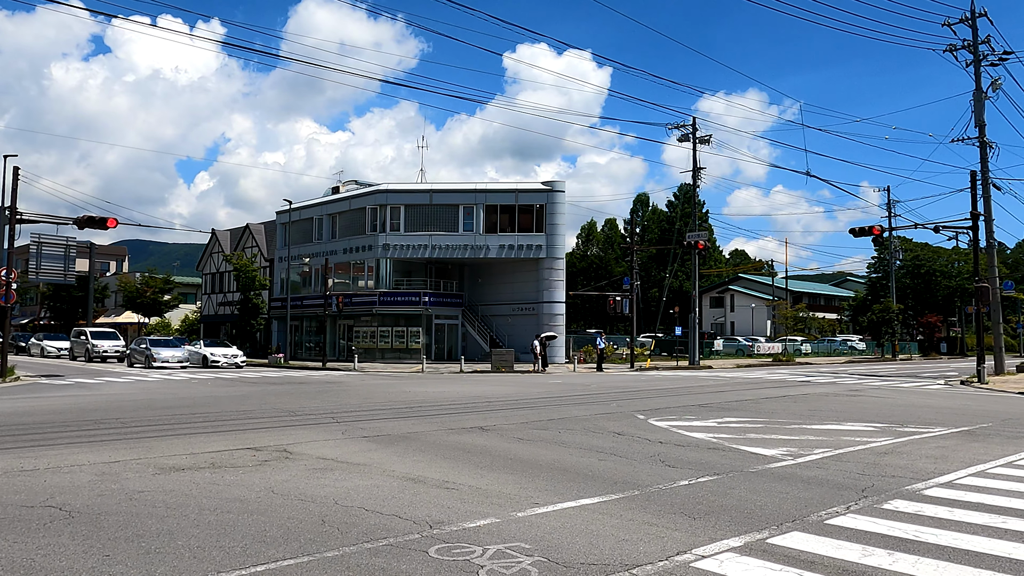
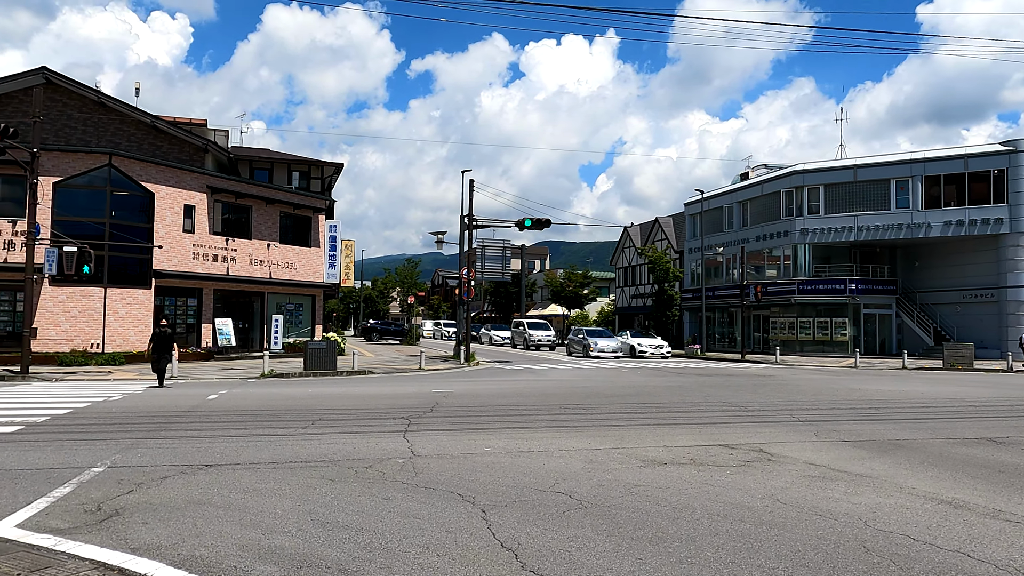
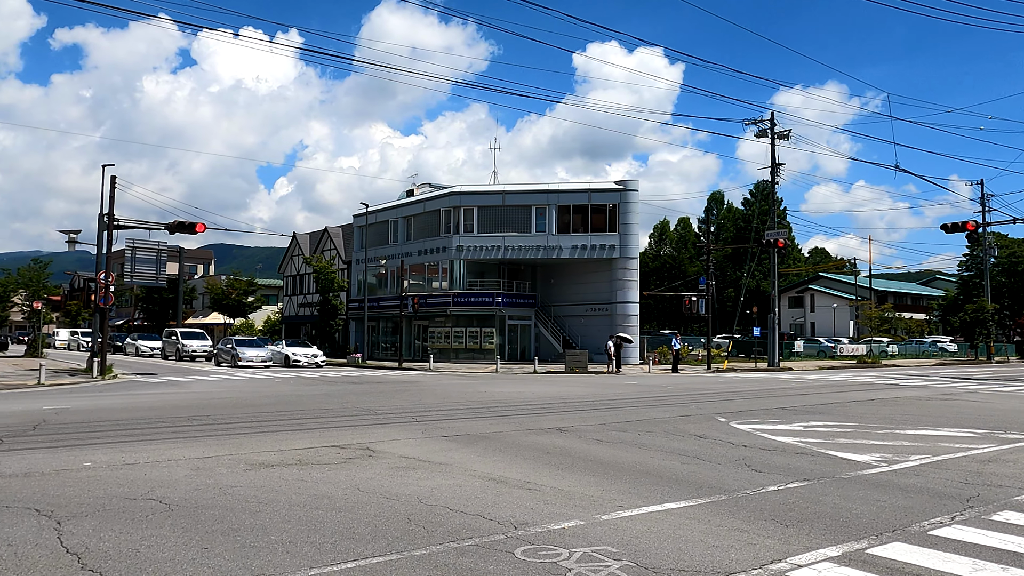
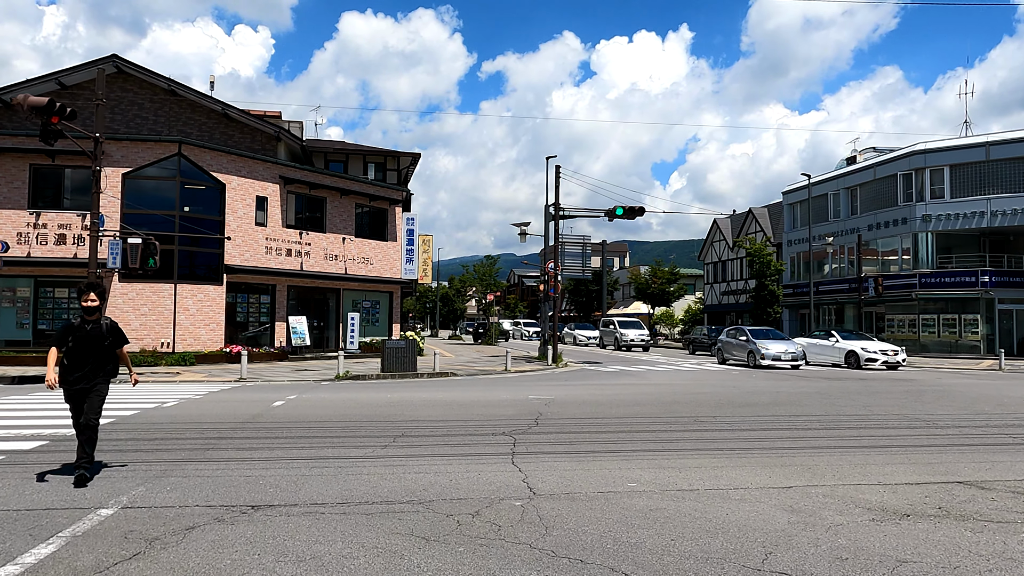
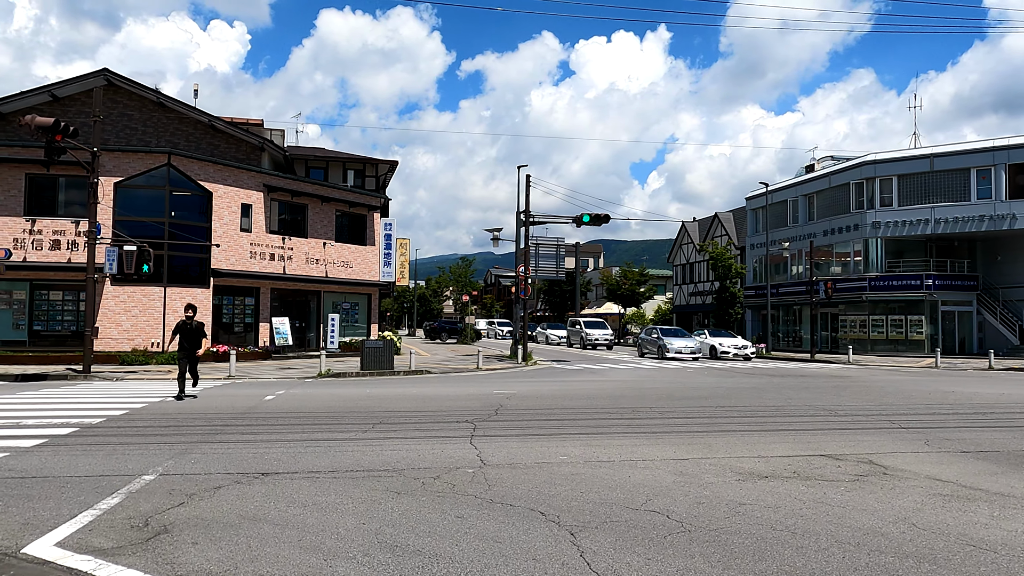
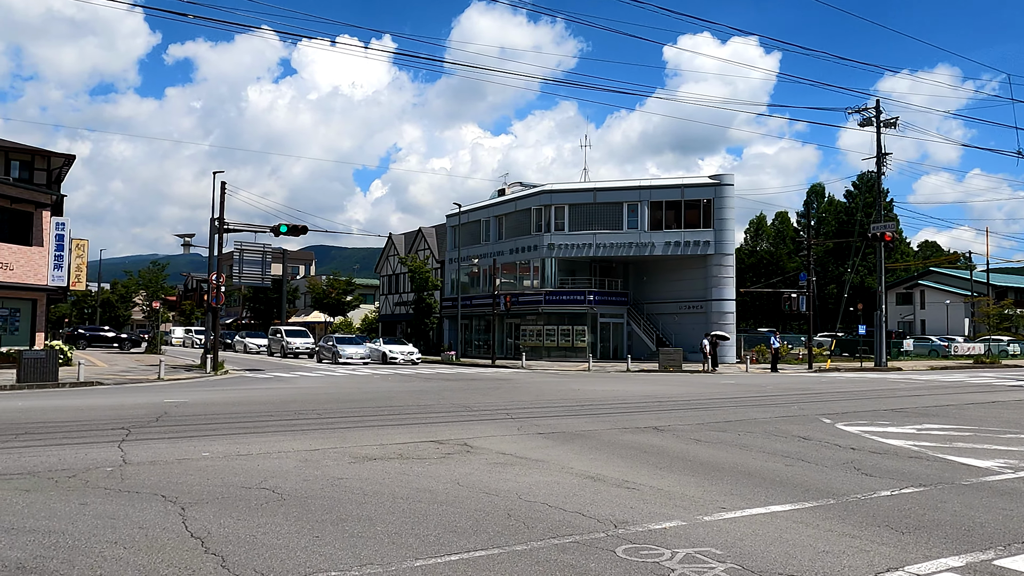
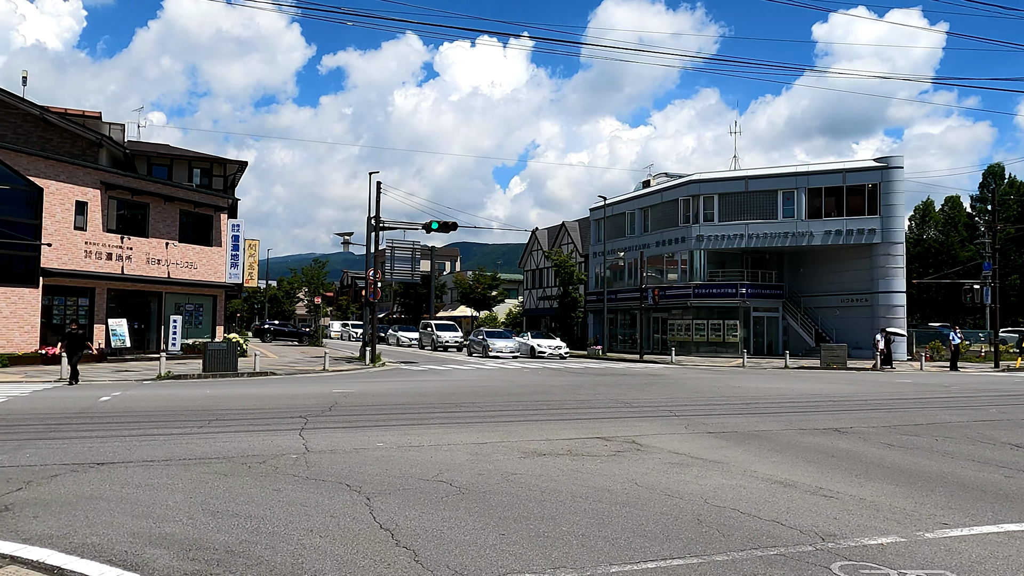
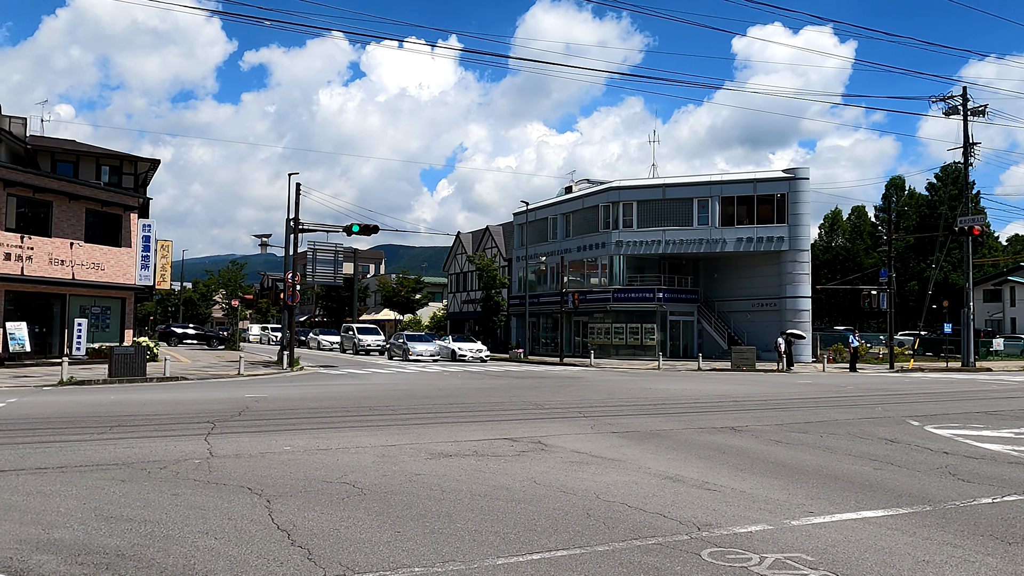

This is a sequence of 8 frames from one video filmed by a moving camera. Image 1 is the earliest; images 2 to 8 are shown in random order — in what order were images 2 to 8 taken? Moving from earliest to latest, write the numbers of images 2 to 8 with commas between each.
3, 6, 8, 7, 2, 5, 4
